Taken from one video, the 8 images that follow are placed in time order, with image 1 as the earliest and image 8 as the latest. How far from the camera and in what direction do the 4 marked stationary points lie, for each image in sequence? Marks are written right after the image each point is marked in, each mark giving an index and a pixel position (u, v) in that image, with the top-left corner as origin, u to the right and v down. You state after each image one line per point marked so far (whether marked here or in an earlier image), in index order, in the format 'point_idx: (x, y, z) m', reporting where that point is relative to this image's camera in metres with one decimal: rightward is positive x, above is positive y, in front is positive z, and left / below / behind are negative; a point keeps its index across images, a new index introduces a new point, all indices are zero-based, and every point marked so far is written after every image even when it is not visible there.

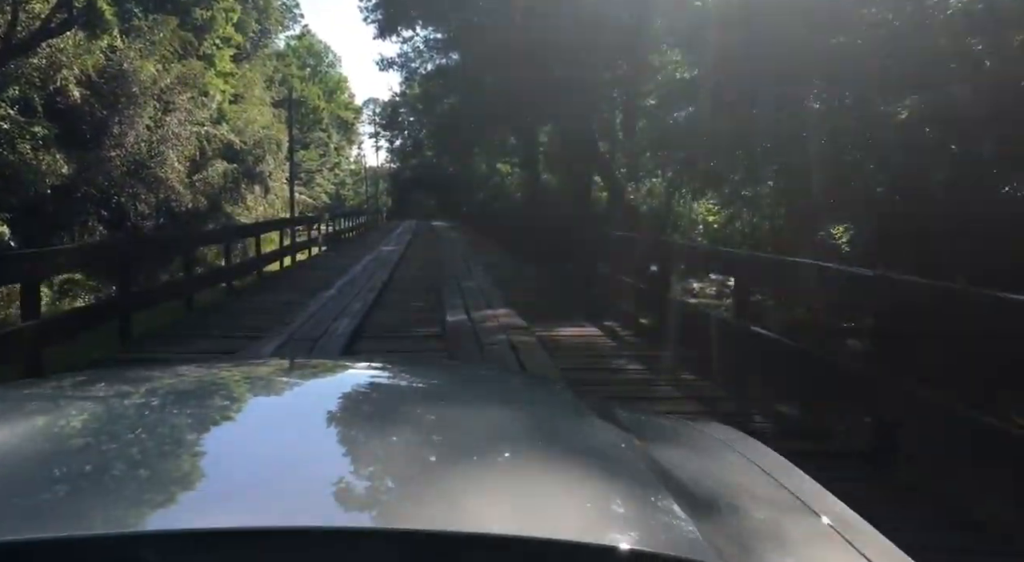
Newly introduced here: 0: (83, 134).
0: (-10.6, +3.6, +19.5) m
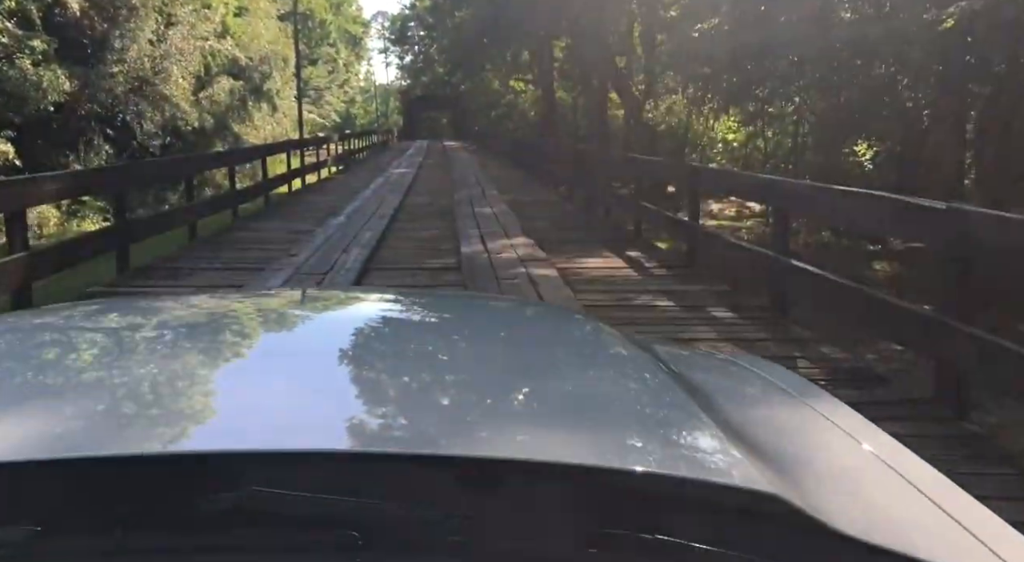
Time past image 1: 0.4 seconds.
0: (-10.2, +5.5, +18.9) m
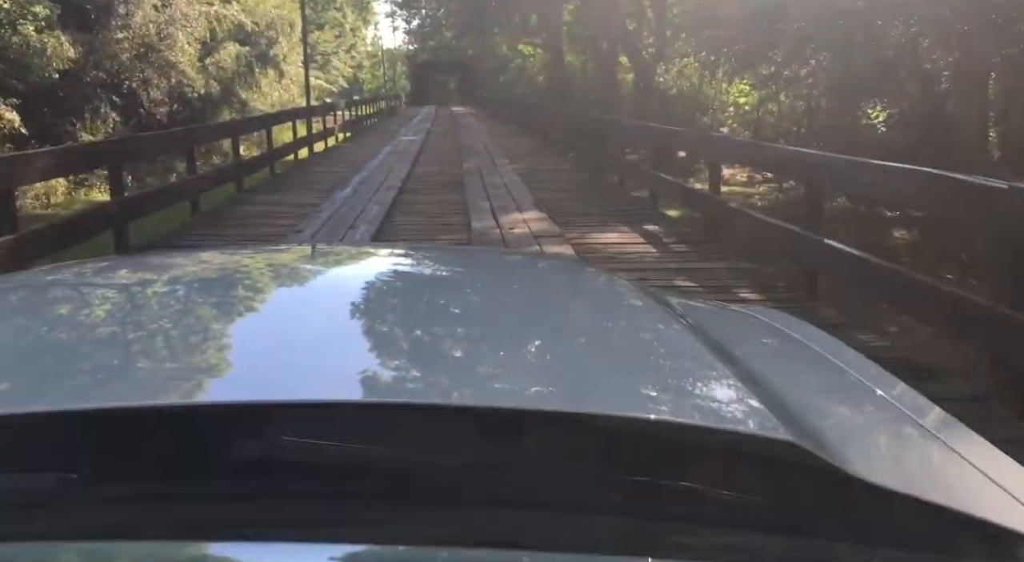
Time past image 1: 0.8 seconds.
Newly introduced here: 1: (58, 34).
0: (-10.0, +6.2, +18.6) m
1: (-9.1, +4.9, +15.9) m
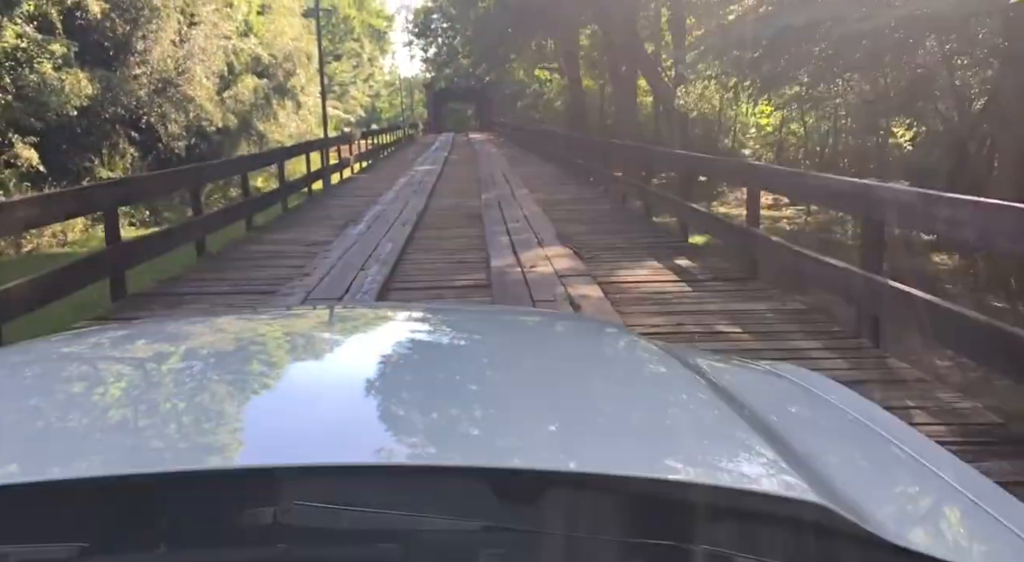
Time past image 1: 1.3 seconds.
0: (-9.6, +5.4, +18.7) m
1: (-8.8, +4.2, +15.9) m
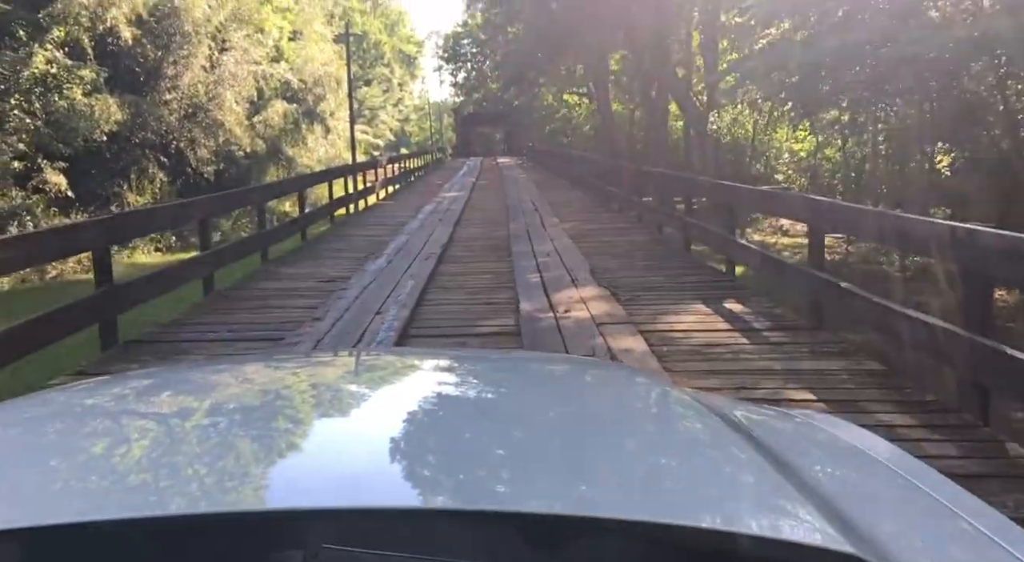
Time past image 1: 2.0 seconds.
0: (-8.9, +4.8, +18.8) m
1: (-8.2, +3.7, +15.9) m
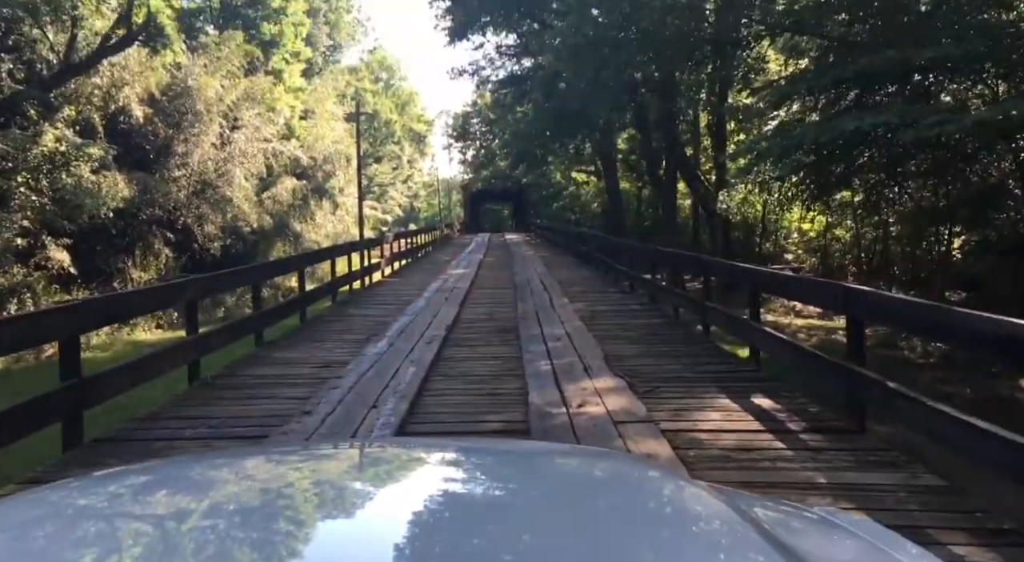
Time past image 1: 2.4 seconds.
0: (-8.7, +3.0, +18.9) m
1: (-8.0, +2.2, +16.0) m
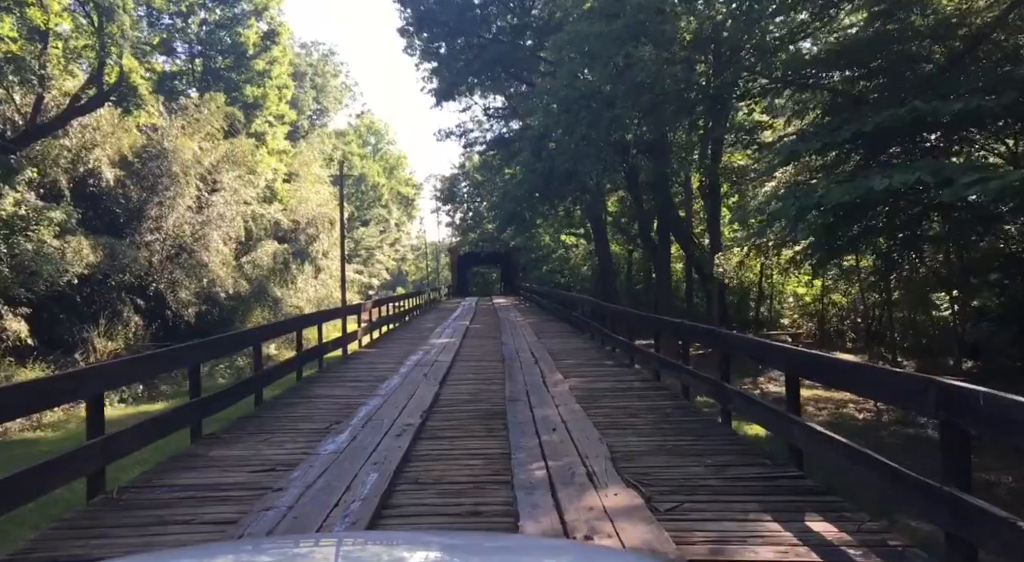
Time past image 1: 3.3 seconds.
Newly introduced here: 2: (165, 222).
0: (-9.0, +1.4, +18.1) m
1: (-8.2, +0.8, +15.1) m
2: (-8.1, +1.4, +18.6) m
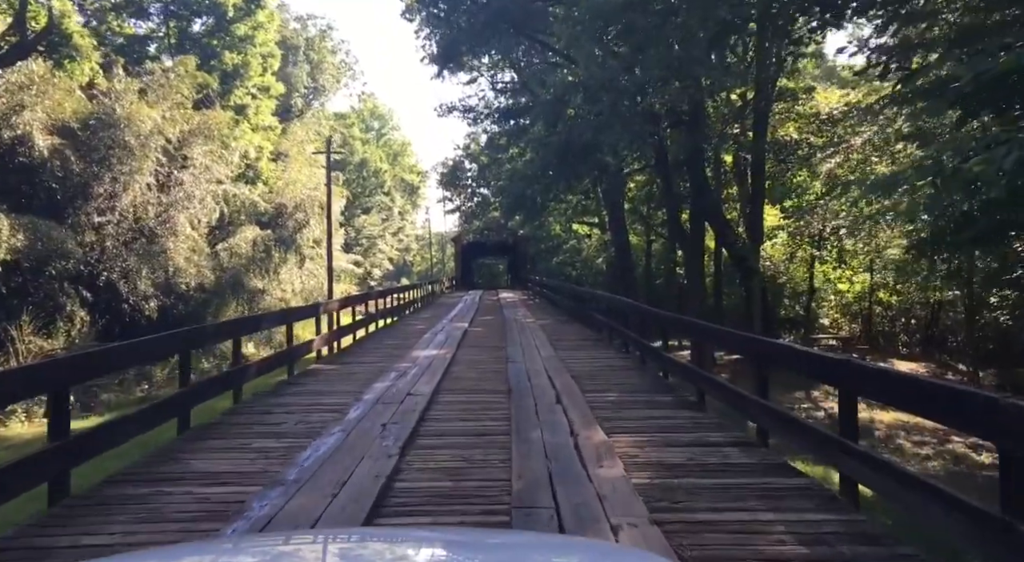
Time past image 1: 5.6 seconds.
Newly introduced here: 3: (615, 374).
0: (-8.8, +1.7, +15.5) m
1: (-8.1, +1.0, +12.5) m
2: (-8.0, +1.6, +16.0) m
3: (+0.9, -0.9, +7.1) m
